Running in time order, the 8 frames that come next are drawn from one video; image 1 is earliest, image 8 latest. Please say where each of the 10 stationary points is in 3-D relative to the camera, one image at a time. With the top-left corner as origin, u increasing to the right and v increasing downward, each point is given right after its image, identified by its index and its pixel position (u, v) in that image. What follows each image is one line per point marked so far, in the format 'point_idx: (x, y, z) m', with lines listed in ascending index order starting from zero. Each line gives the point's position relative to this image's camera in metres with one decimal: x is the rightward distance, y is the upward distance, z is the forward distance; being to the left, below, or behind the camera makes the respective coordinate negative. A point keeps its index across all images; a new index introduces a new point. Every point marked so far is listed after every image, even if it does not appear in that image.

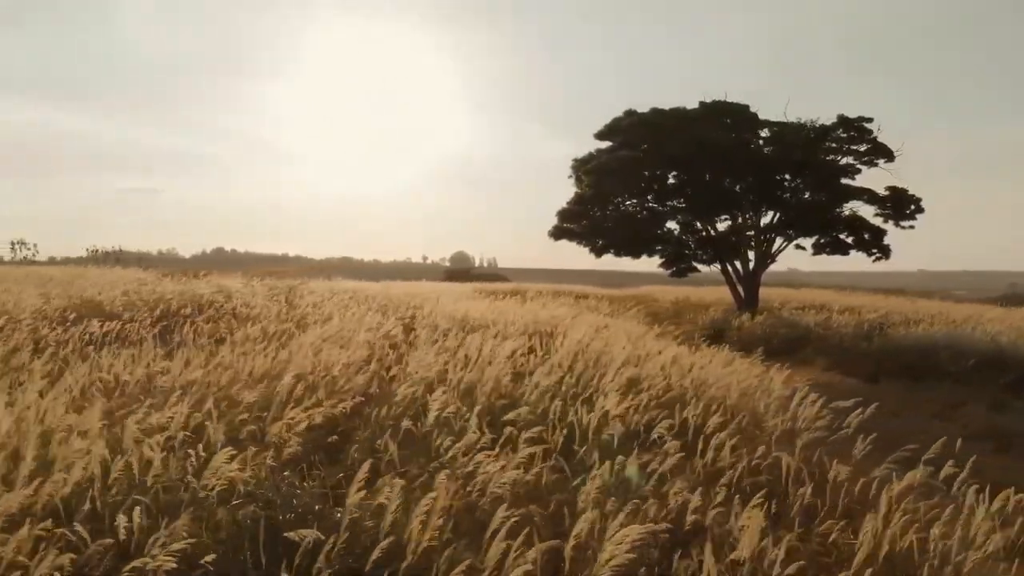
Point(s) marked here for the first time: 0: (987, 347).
0: (+6.6, -0.8, +9.5) m
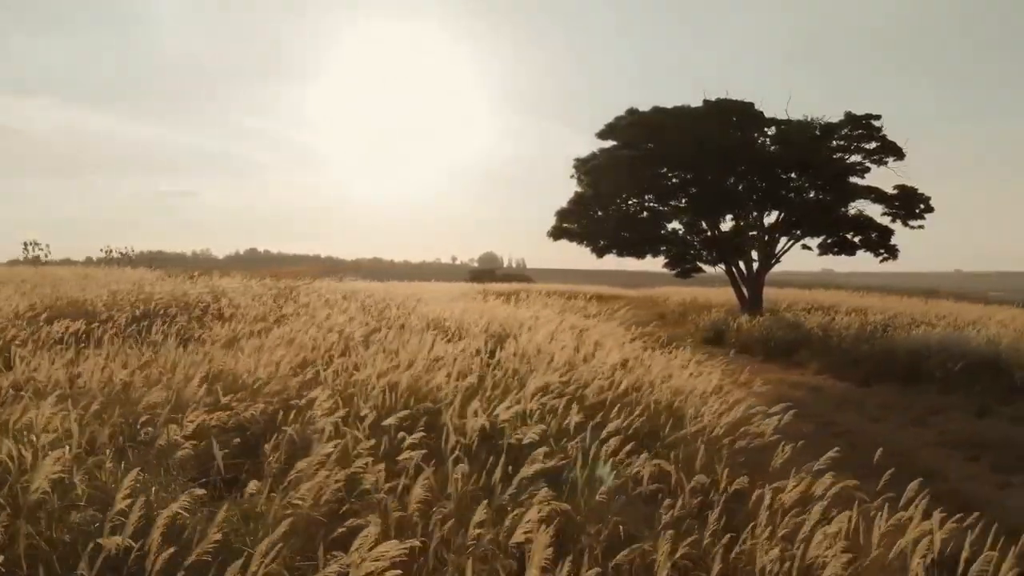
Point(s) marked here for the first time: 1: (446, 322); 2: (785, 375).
0: (+6.4, -0.8, +9.2) m
1: (-0.7, -0.4, +7.4) m
2: (+4.0, -1.3, +10.0) m
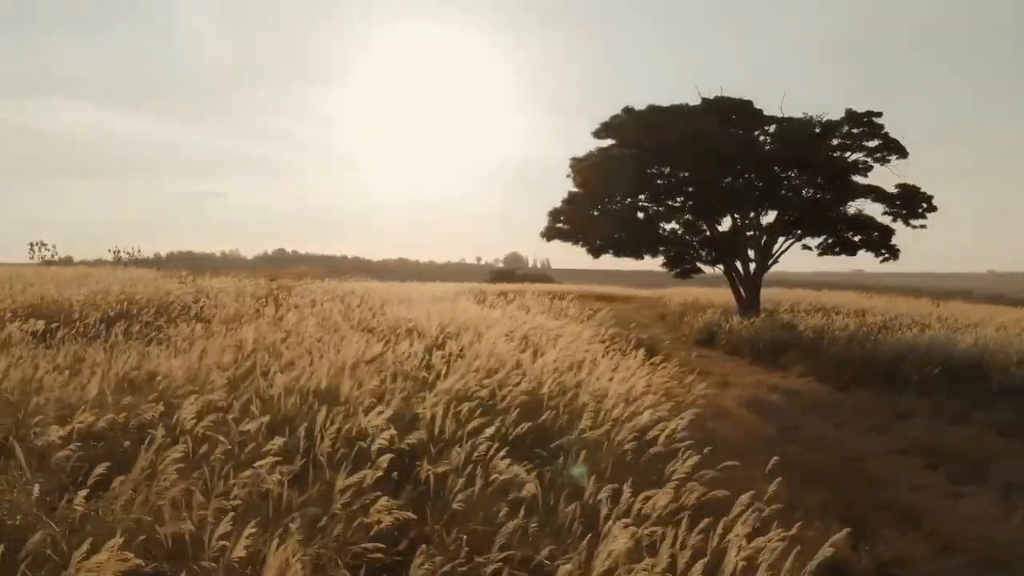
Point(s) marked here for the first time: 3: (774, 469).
0: (+6.0, -0.8, +8.9) m
1: (-1.1, -0.4, +7.3) m
2: (+3.7, -1.3, +9.8) m
3: (+1.9, -1.3, +5.0) m
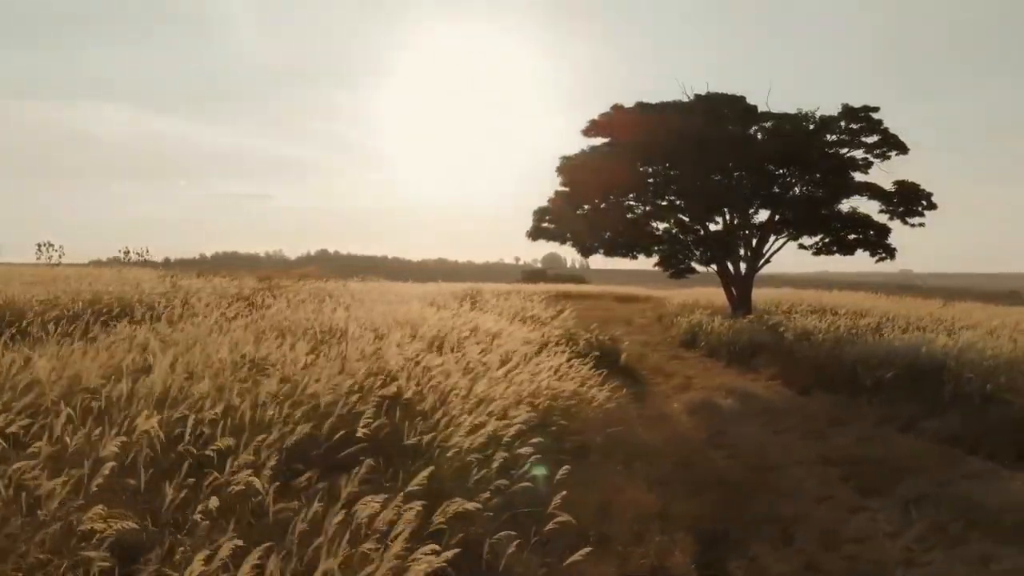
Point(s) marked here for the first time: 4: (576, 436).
0: (+5.3, -0.8, +8.5) m
1: (-1.9, -0.4, +7.2) m
2: (+3.1, -1.3, +9.5) m
3: (+1.1, -1.3, +4.7) m
4: (+0.5, -1.1, +5.0) m
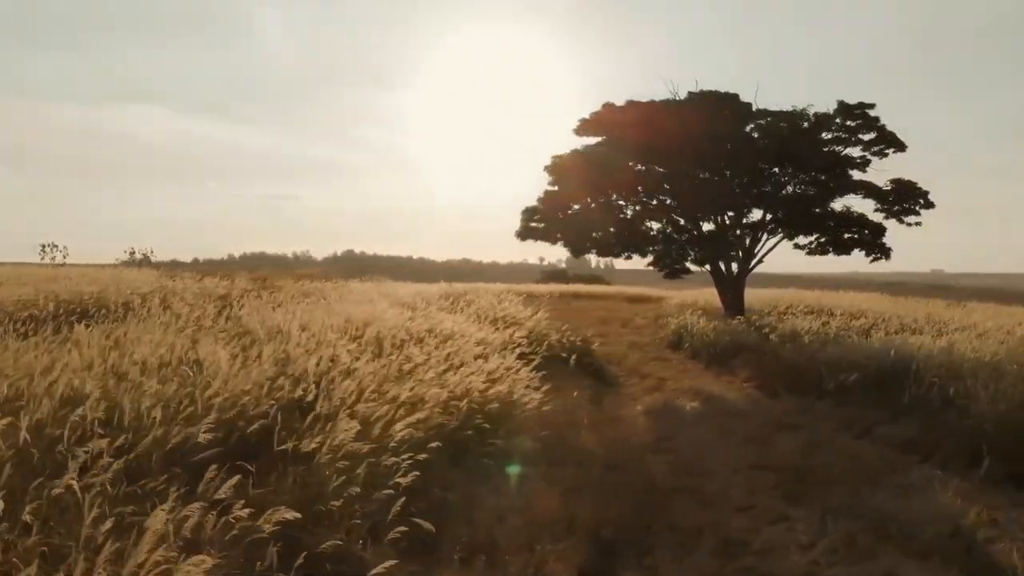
0: (+4.9, -0.8, +8.2) m
1: (-2.4, -0.4, +7.2) m
2: (+2.6, -1.3, +9.3) m
3: (+0.5, -1.3, +4.6) m
4: (-0.1, -1.1, +4.9) m
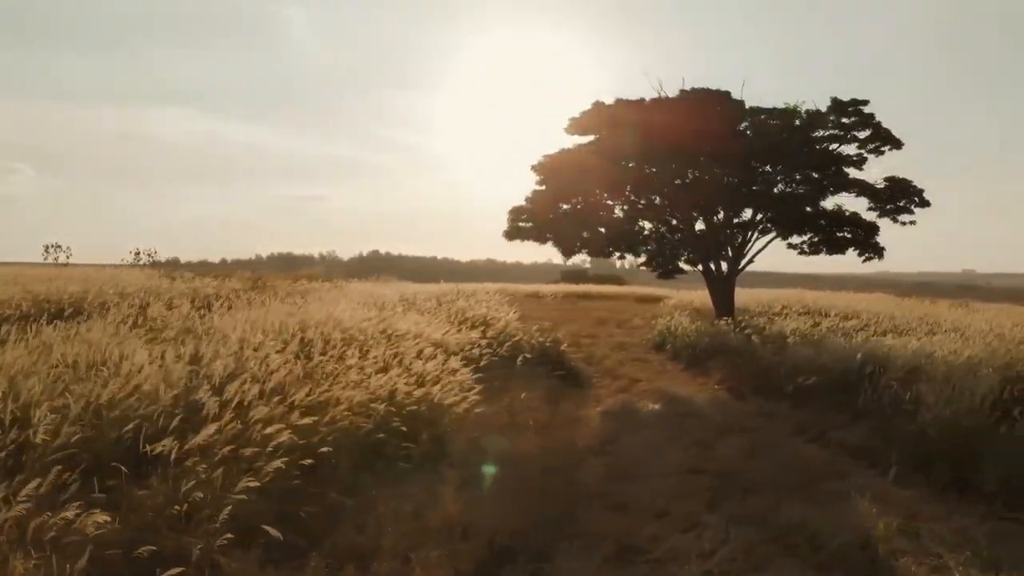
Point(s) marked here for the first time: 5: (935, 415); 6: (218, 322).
0: (+4.4, -0.8, +8.0) m
1: (-2.9, -0.4, +7.2) m
2: (+2.2, -1.3, +9.2) m
3: (-0.1, -1.4, +4.6) m
4: (-0.7, -1.1, +4.9) m
5: (+3.5, -1.0, +5.5) m
6: (-3.3, -0.4, +7.5) m
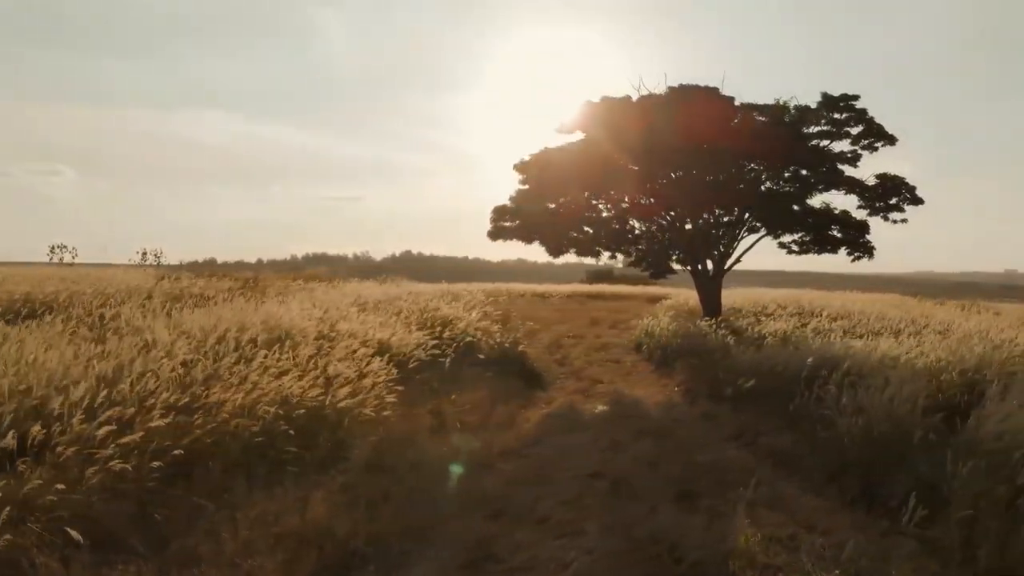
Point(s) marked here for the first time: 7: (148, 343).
0: (+3.8, -0.8, +7.8) m
1: (-3.5, -0.4, +7.3) m
2: (+1.6, -1.3, +9.0) m
3: (-0.8, -1.4, +4.5) m
4: (-1.4, -1.1, +4.8) m
5: (+2.7, -1.0, +5.3) m
6: (-3.9, -0.4, +7.6) m
7: (-3.1, -0.5, +5.8) m
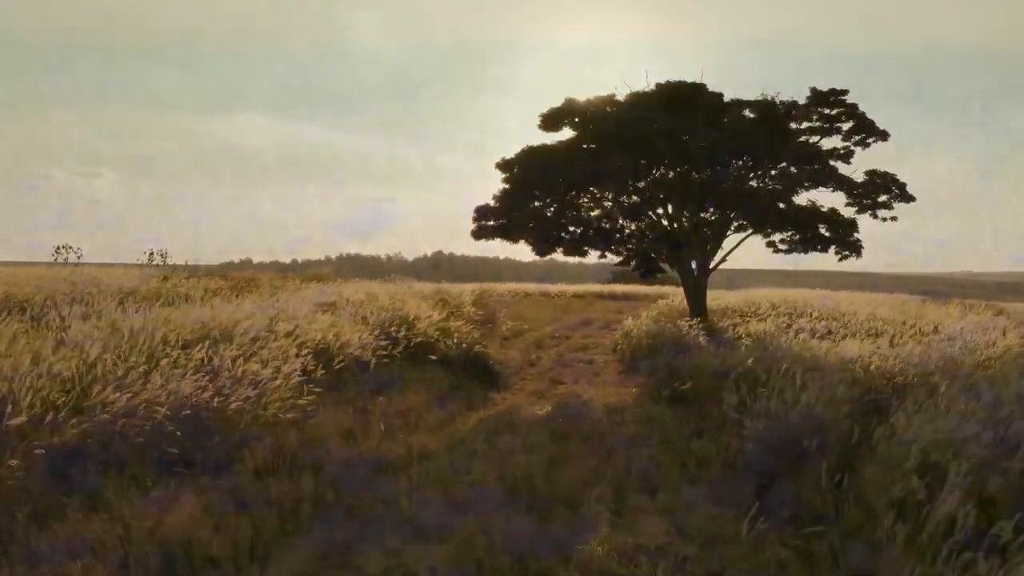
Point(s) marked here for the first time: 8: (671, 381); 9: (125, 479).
0: (+3.1, -0.8, +7.6) m
1: (-4.2, -0.4, +7.3) m
2: (+1.0, -1.3, +8.9) m
3: (-1.6, -1.4, +4.5) m
4: (-2.2, -1.1, +4.8) m
5: (+2.0, -1.0, +5.1) m
6: (-4.6, -0.4, +7.6) m
7: (-3.9, -0.5, +5.9) m
8: (+1.9, -1.2, +8.0) m
9: (-2.4, -1.2, +4.3) m
